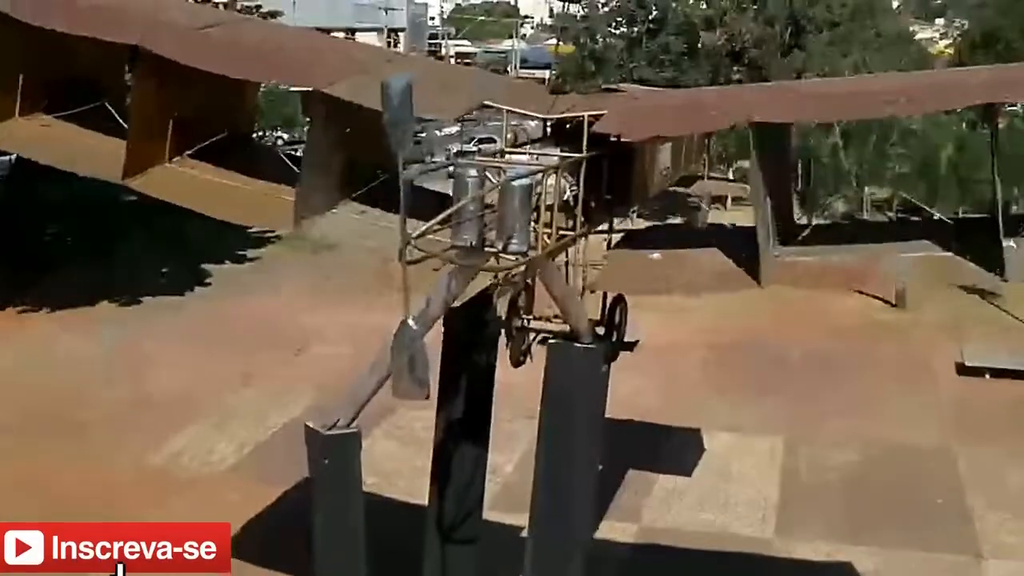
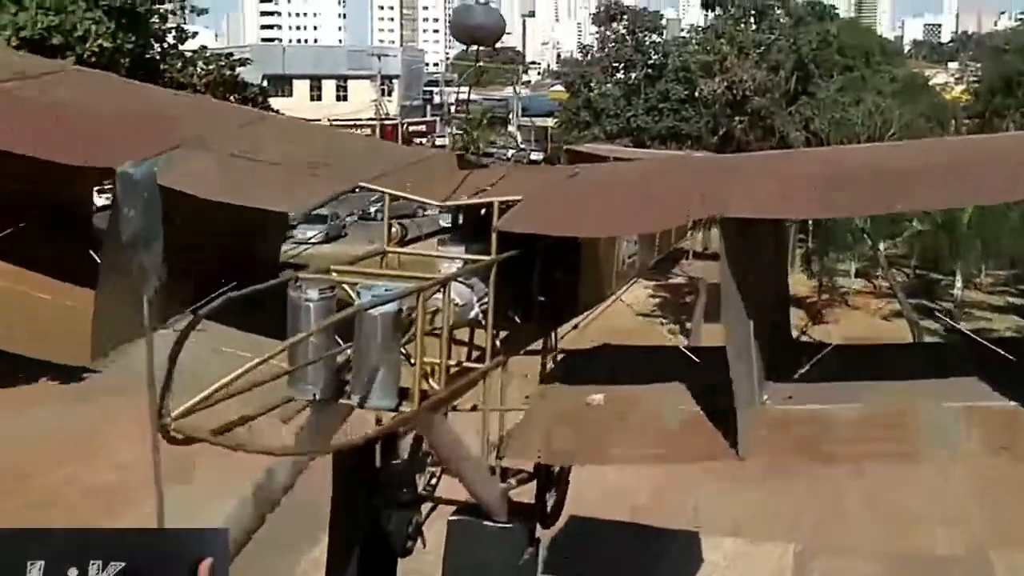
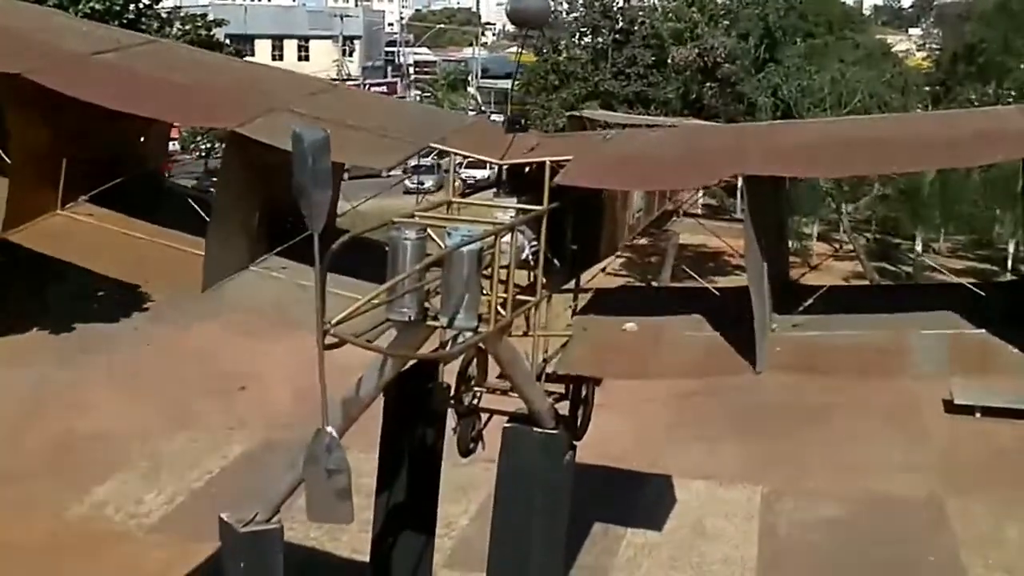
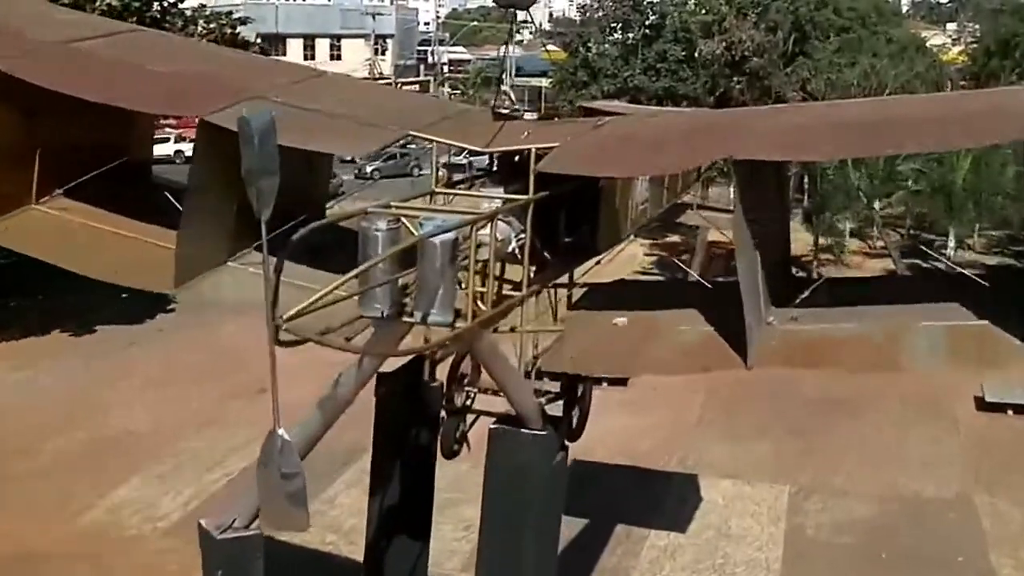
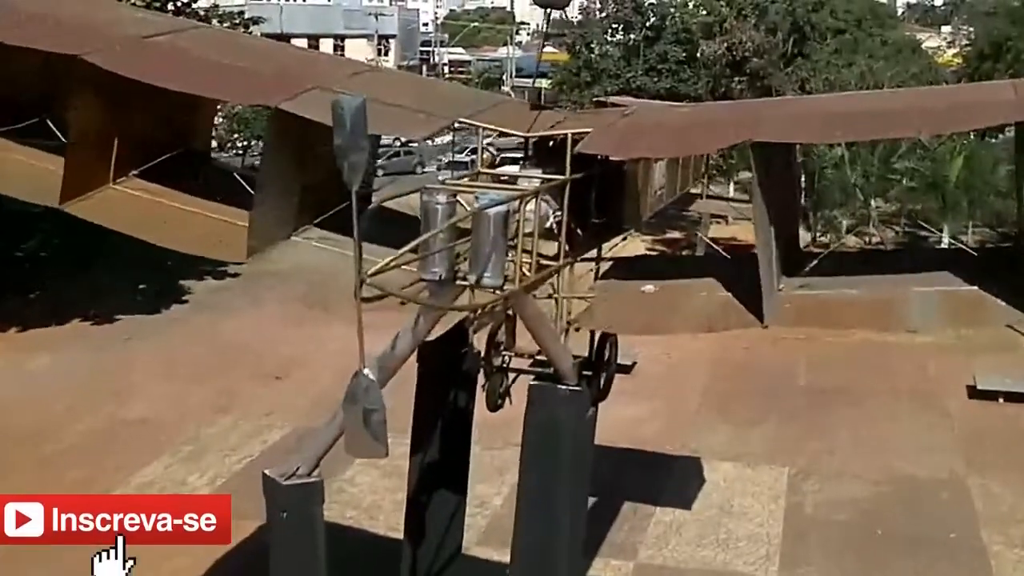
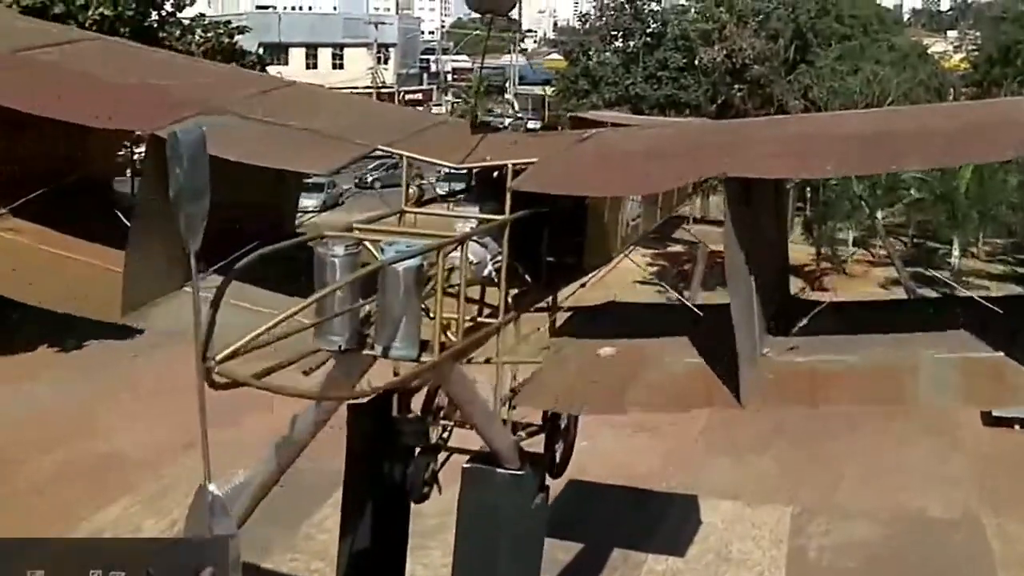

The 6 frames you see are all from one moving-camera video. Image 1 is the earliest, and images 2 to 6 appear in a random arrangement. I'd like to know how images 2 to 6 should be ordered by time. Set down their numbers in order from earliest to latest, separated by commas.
5, 4, 6, 2, 3
